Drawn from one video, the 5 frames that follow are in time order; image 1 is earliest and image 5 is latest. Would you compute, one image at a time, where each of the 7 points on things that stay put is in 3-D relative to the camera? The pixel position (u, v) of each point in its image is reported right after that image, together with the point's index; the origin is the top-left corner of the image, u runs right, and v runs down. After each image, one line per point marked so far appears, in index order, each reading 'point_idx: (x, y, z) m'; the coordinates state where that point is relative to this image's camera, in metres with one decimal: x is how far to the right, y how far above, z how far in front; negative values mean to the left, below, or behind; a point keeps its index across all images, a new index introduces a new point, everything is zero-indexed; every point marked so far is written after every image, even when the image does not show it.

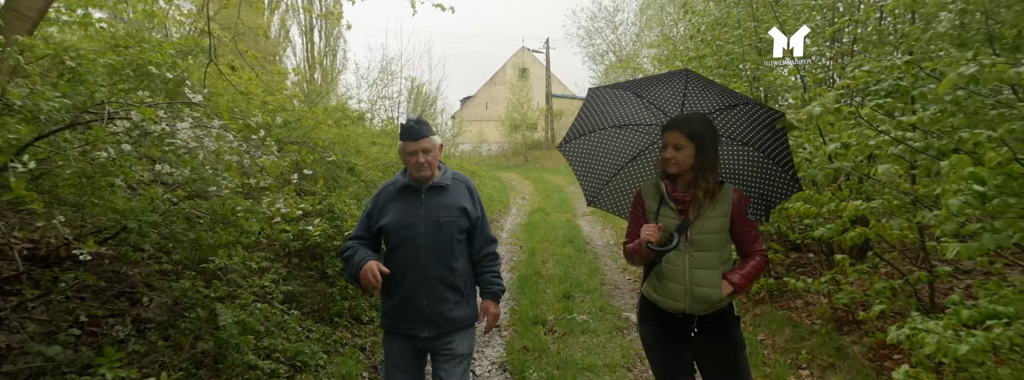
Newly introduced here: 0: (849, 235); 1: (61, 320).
0: (+2.8, -0.4, +3.8) m
1: (-3.3, -0.9, +3.4) m
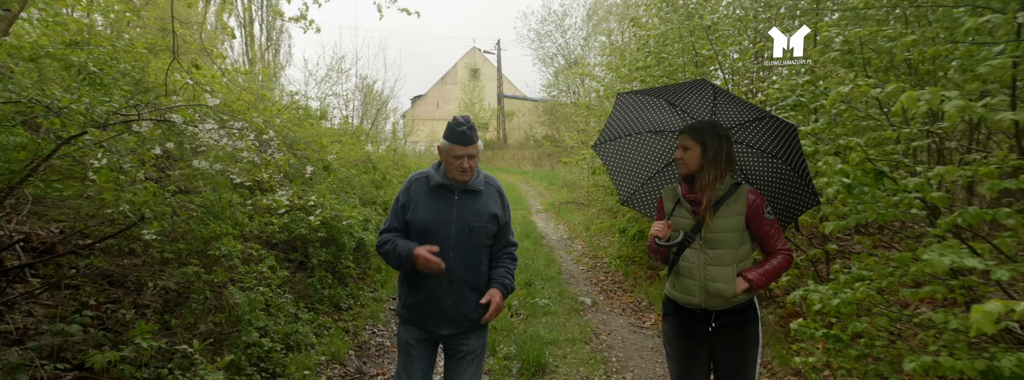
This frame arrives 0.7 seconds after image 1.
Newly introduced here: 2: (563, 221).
0: (+2.5, -0.3, +4.7) m
1: (-3.4, -0.9, +3.6) m
2: (+1.6, -0.9, +14.2) m
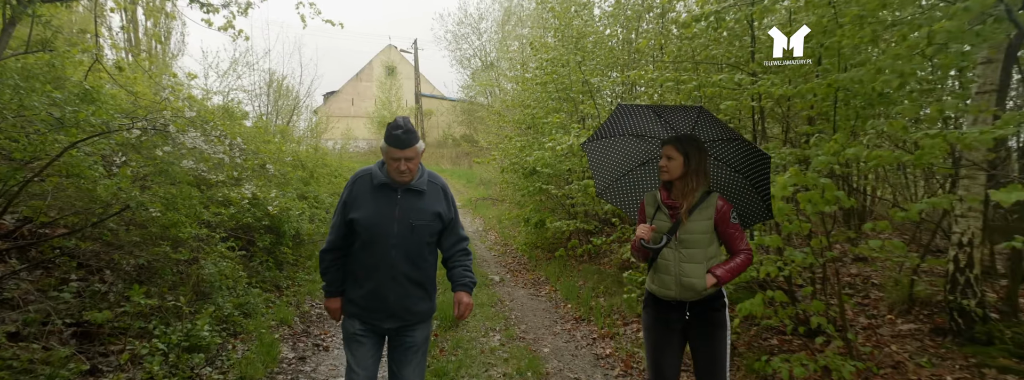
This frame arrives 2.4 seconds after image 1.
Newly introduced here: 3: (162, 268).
0: (+1.5, -0.2, +6.3) m
1: (-4.2, -0.8, +4.2) m
2: (-1.1, -0.8, +15.5) m
3: (-3.6, -0.8, +4.8) m
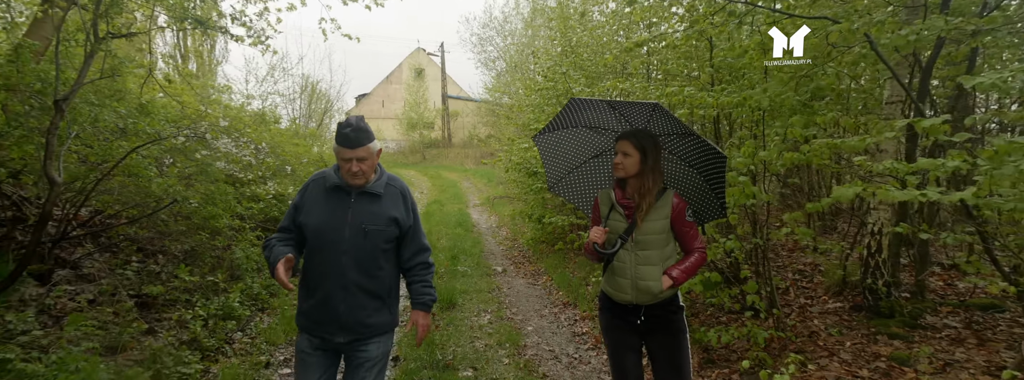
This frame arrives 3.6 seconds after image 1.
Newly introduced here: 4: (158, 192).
0: (+1.4, -0.2, +6.9) m
1: (-4.4, -0.8, +5.1) m
2: (-0.6, -0.8, +16.2) m
3: (-3.8, -0.8, +5.7) m
4: (-3.8, 0.0, +5.0) m
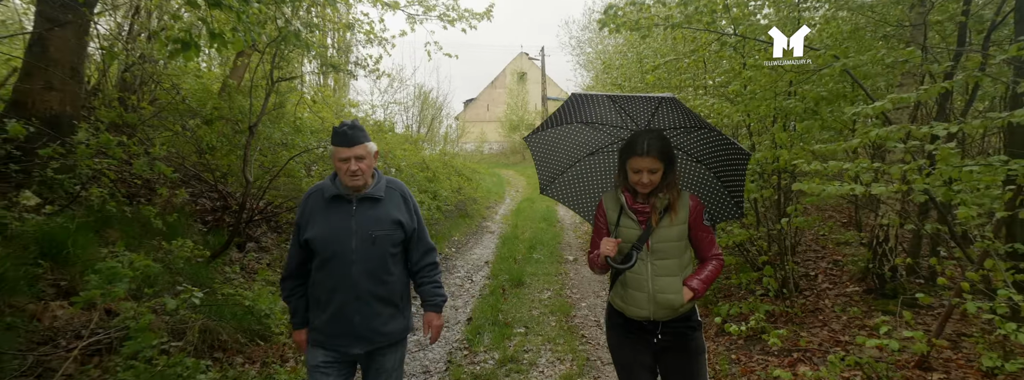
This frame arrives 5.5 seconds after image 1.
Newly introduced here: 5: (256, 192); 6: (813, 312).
0: (+2.4, -0.1, +7.7) m
1: (-3.6, -0.7, +7.2) m
2: (+2.5, -0.7, +17.2) m
3: (-2.9, -0.7, +7.6) m
4: (-3.1, 0.0, +7.0) m
5: (-3.7, 0.0, +6.7) m
6: (+3.0, -1.3, +4.7) m
